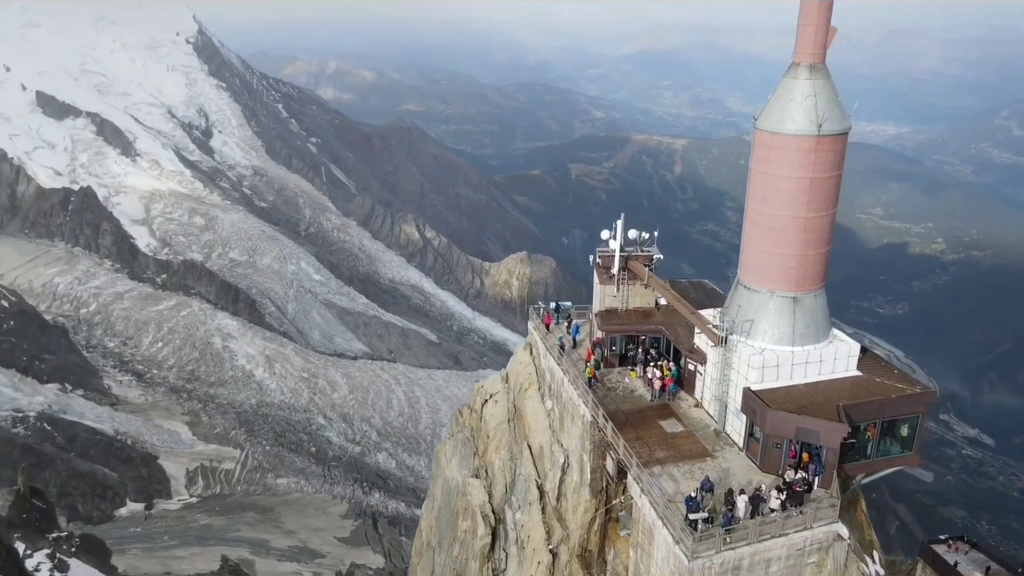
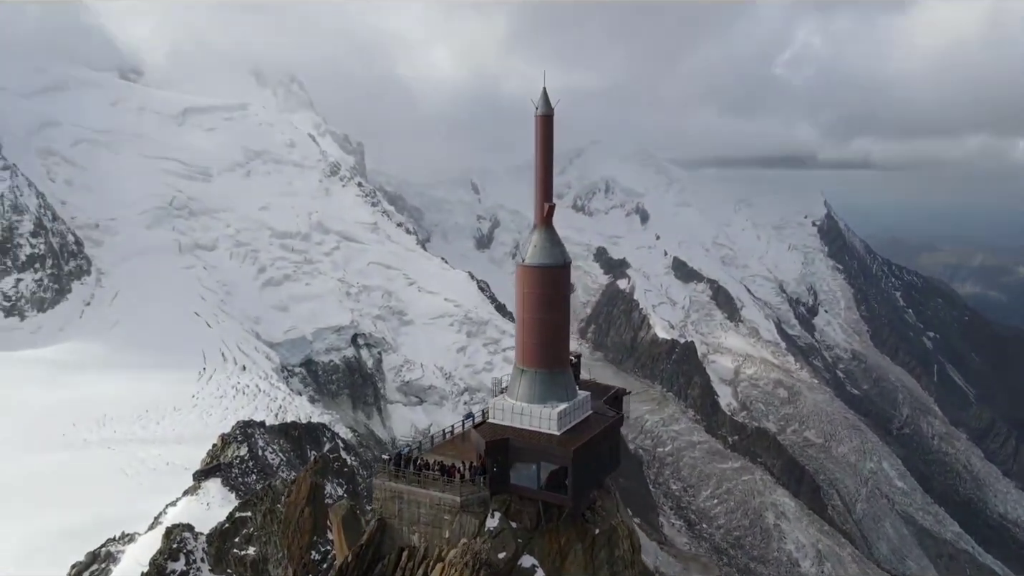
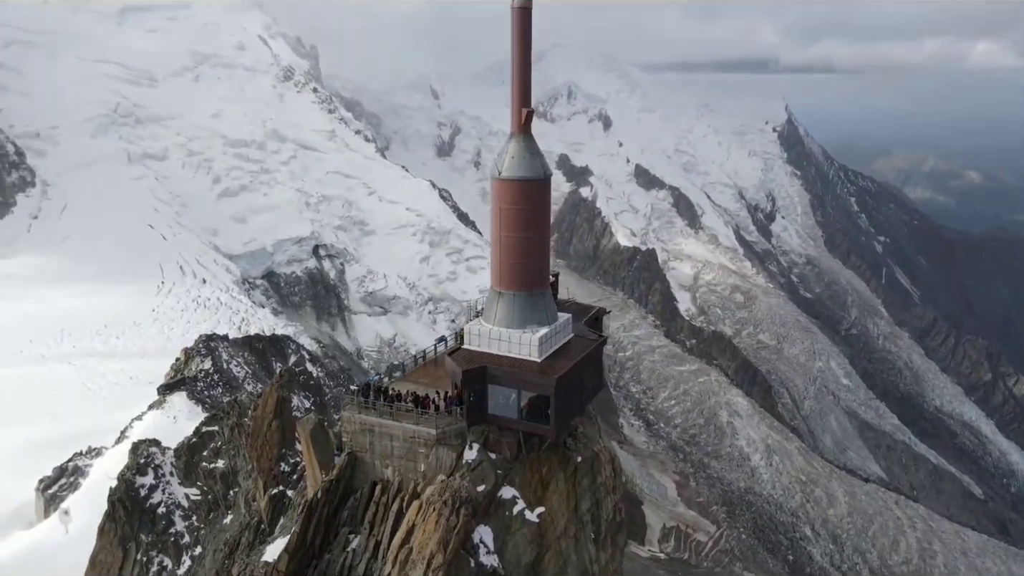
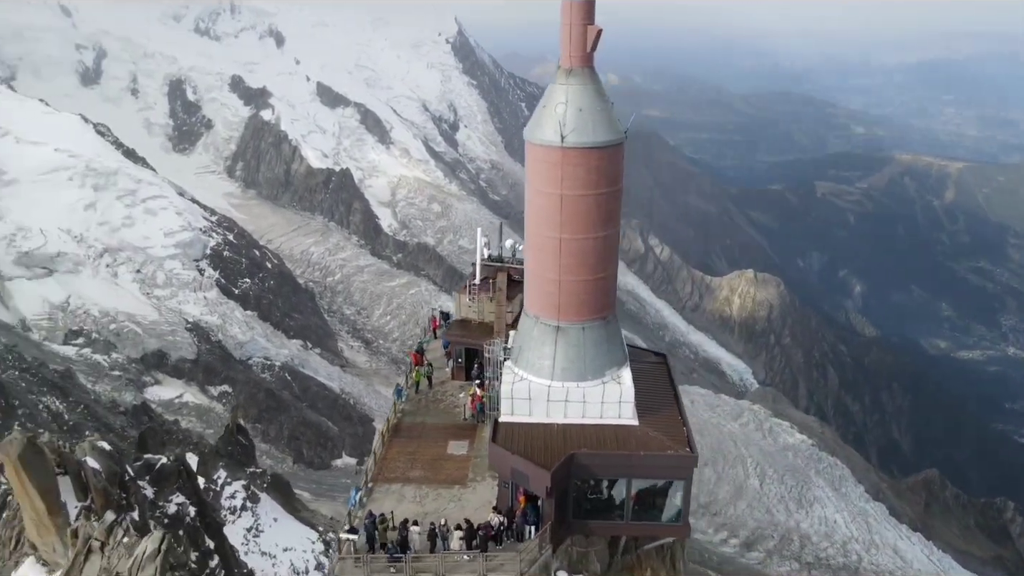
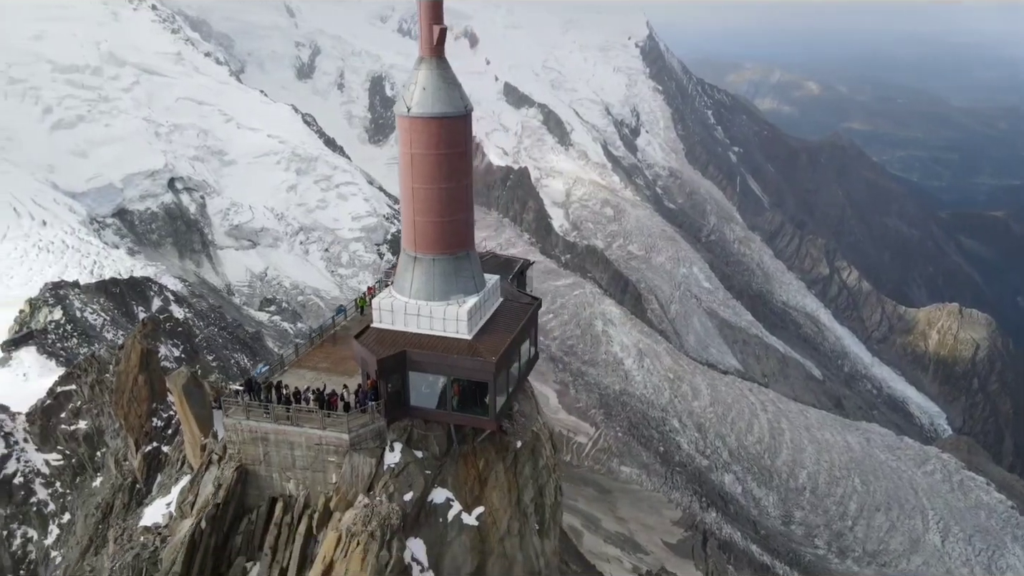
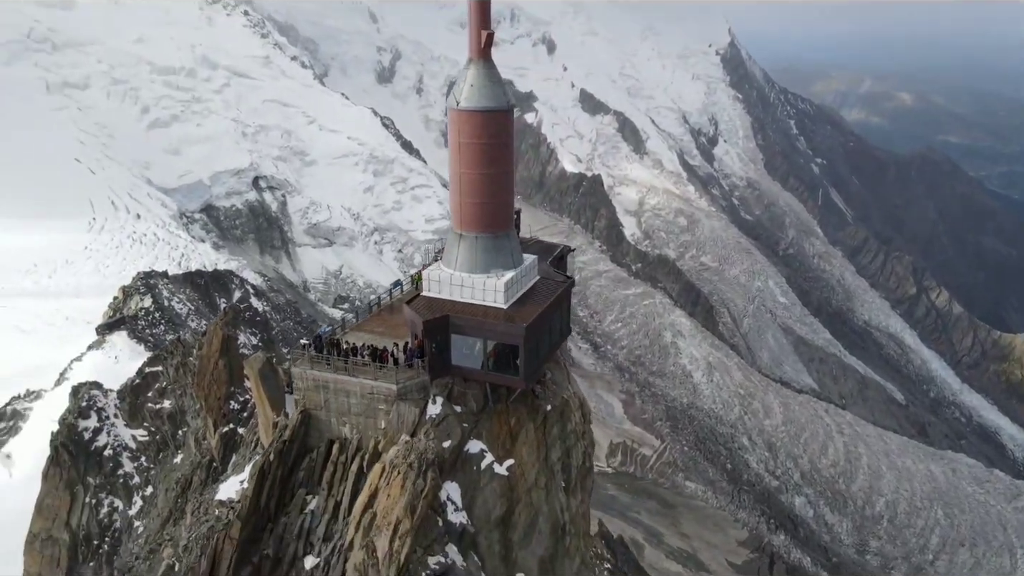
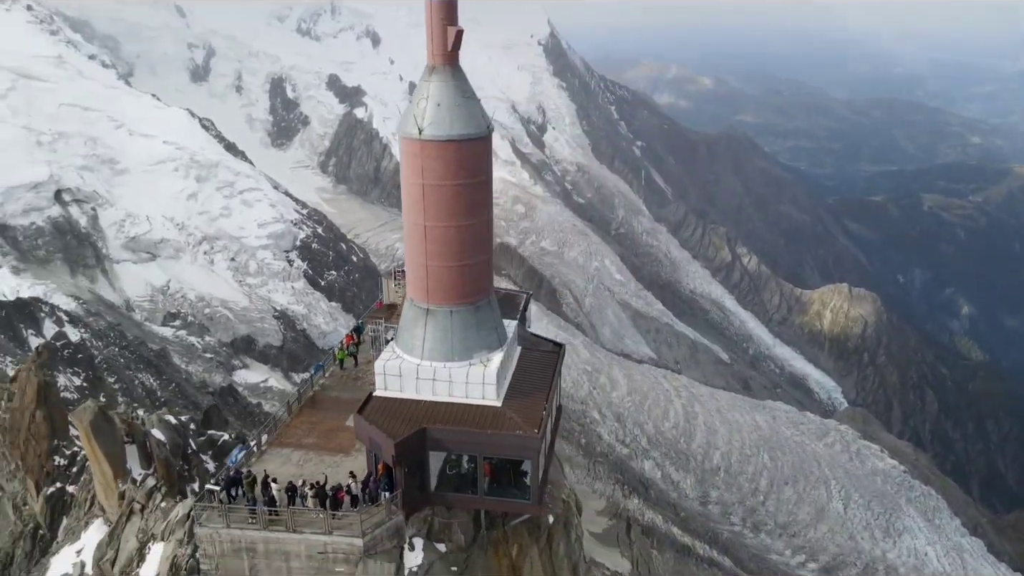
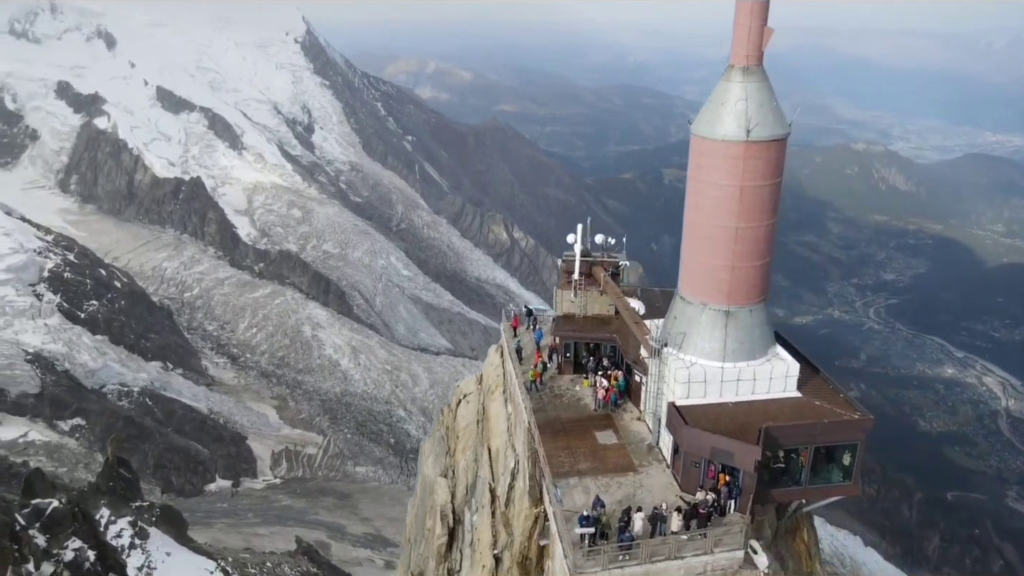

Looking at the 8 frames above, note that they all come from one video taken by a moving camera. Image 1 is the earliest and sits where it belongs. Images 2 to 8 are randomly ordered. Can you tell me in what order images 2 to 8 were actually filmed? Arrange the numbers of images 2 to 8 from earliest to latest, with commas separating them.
8, 4, 7, 5, 6, 3, 2
